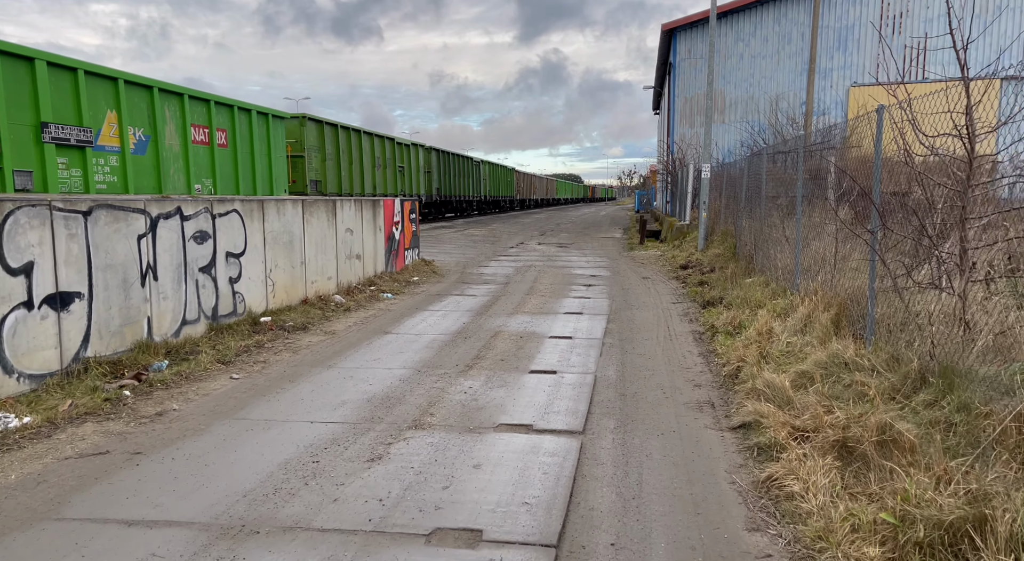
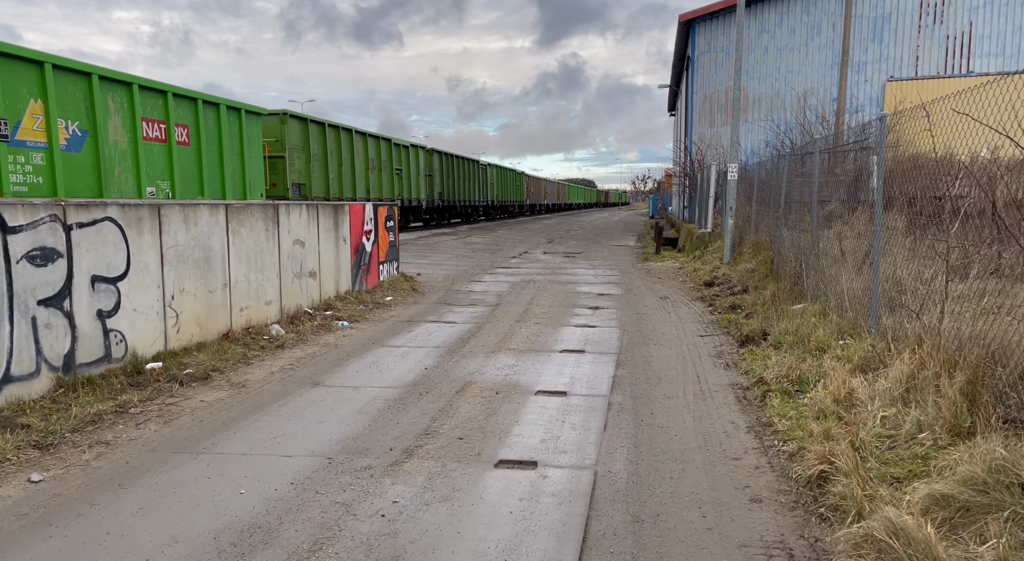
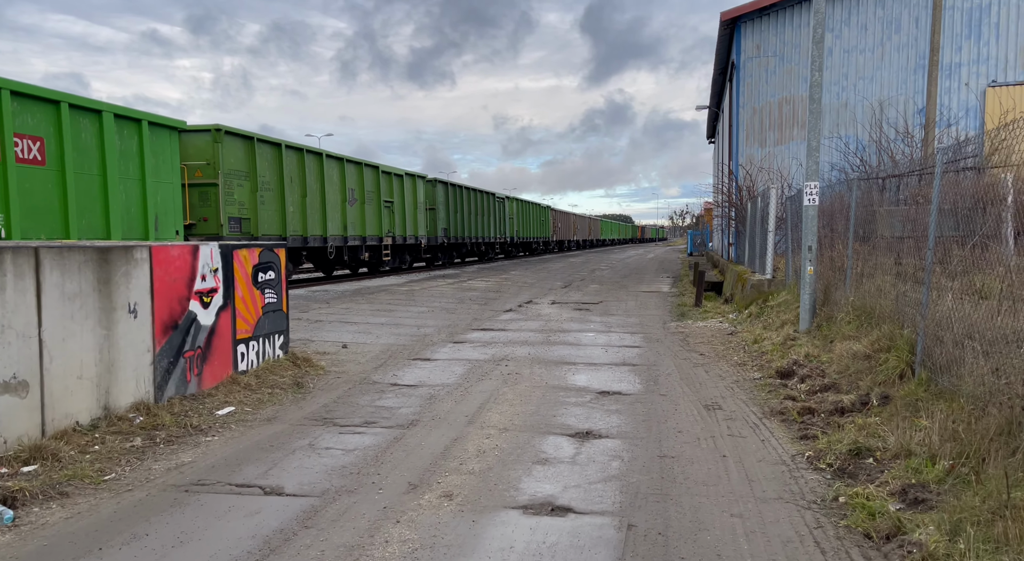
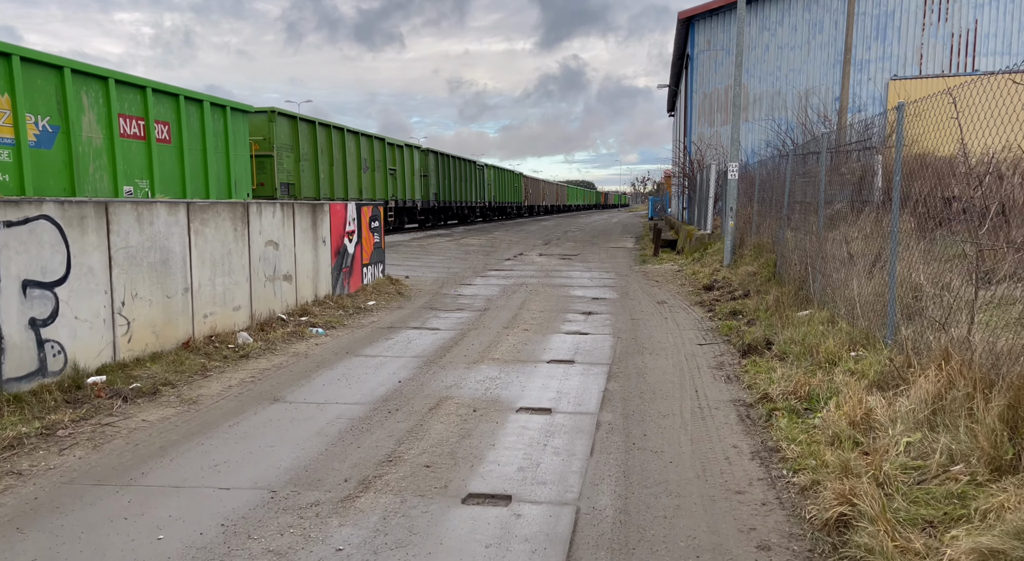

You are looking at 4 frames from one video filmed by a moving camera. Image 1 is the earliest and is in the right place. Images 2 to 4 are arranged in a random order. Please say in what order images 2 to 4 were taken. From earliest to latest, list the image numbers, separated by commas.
2, 4, 3
